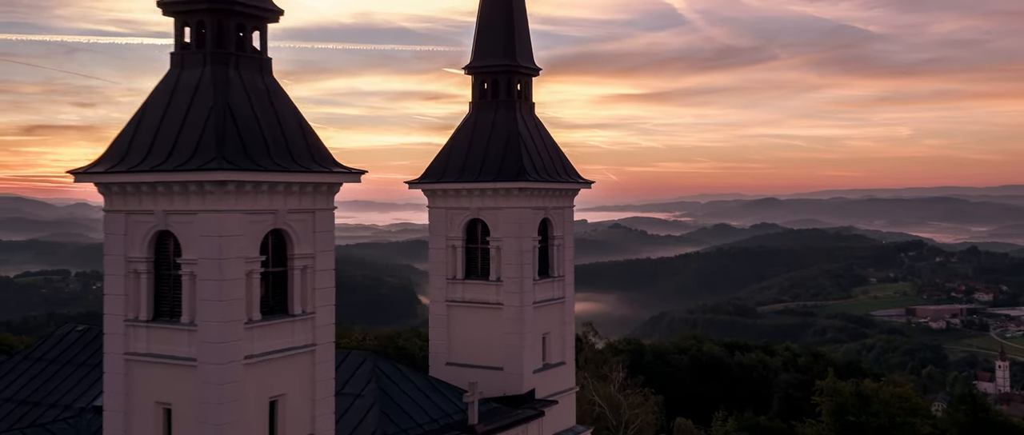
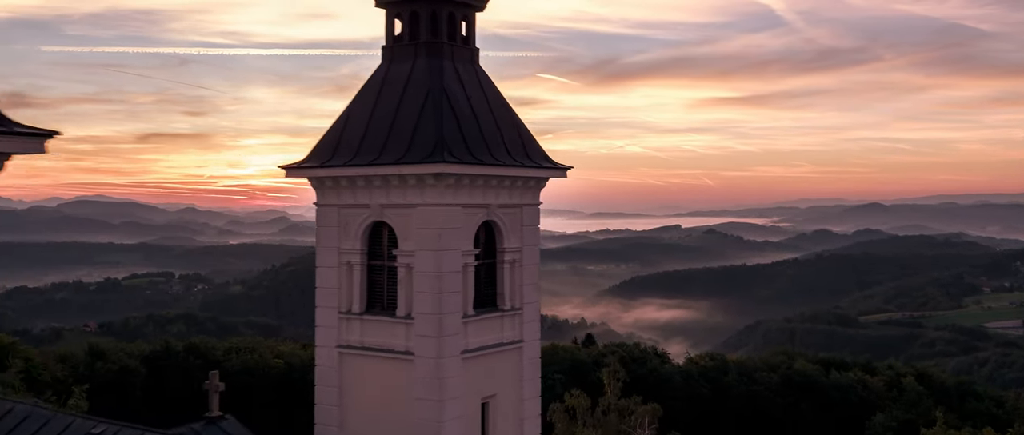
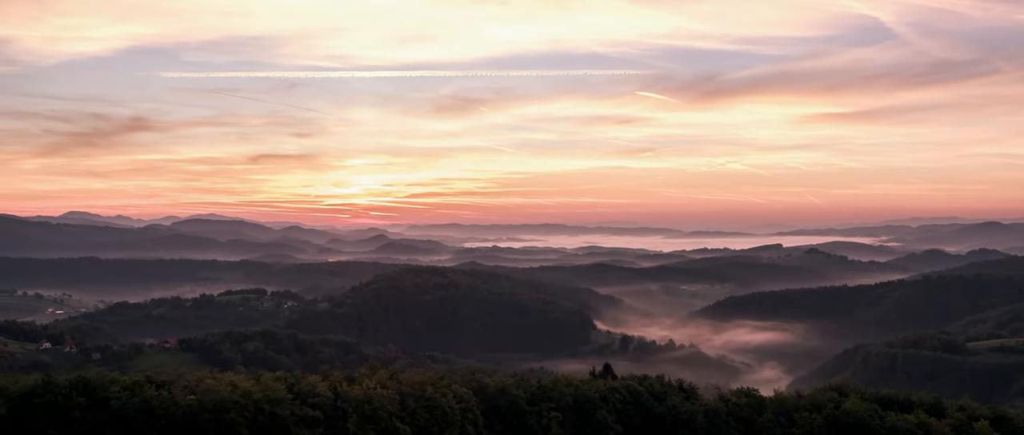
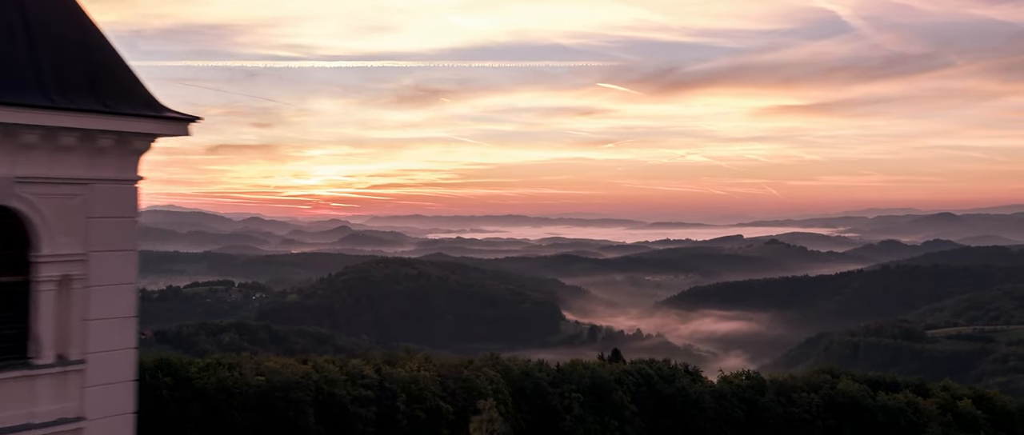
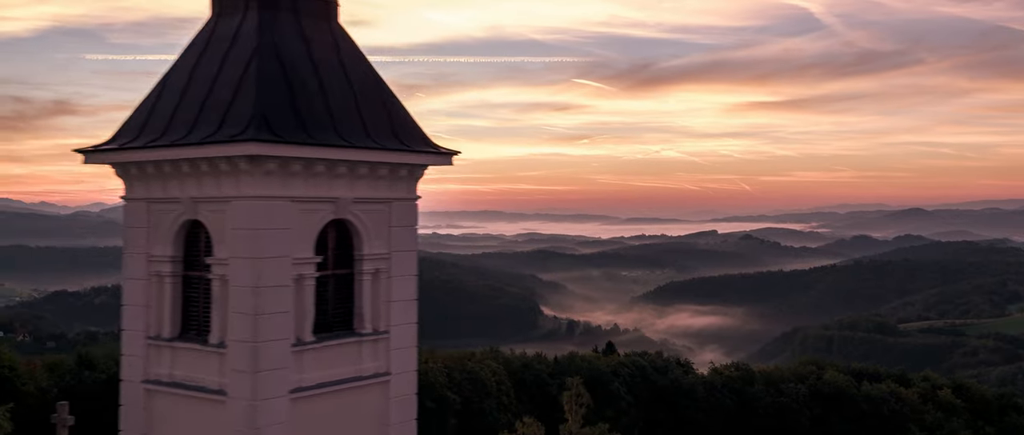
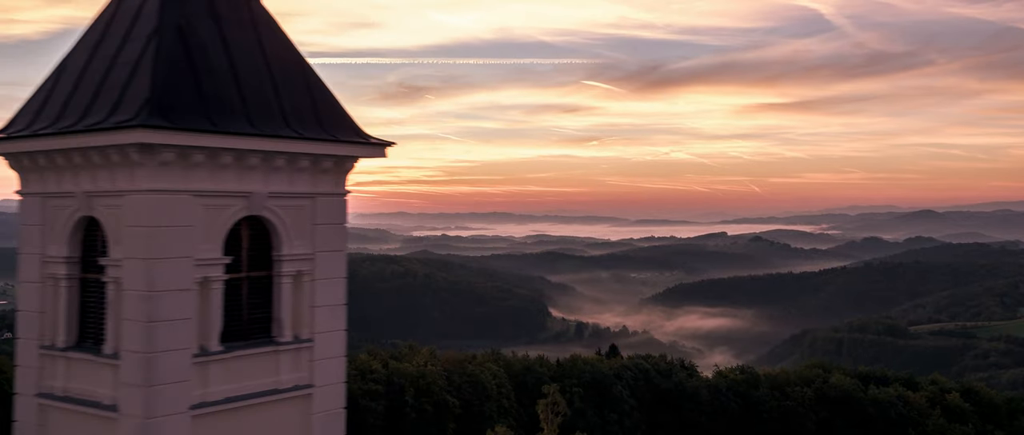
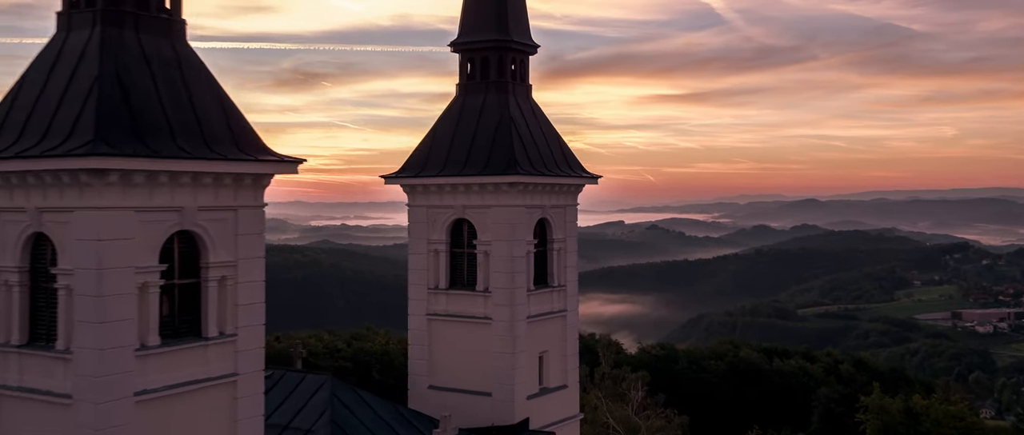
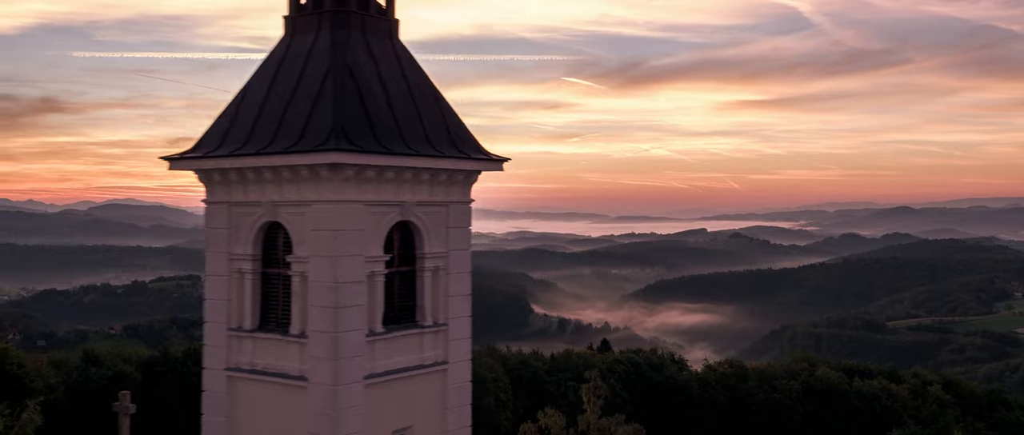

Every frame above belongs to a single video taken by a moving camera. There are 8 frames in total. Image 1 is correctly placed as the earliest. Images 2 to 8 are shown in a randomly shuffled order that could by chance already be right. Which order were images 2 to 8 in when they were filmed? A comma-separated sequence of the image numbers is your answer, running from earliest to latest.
7, 2, 8, 5, 6, 4, 3
